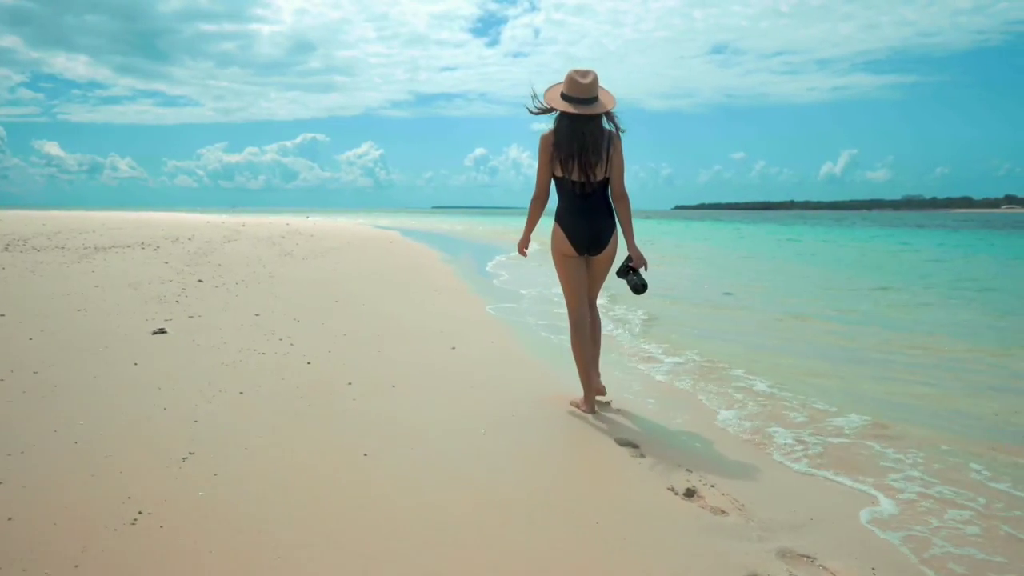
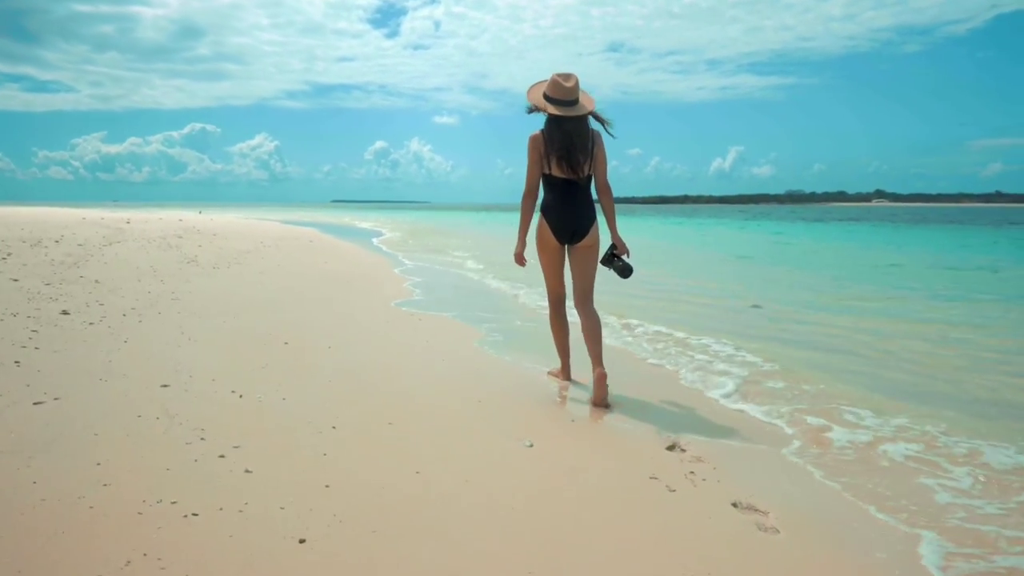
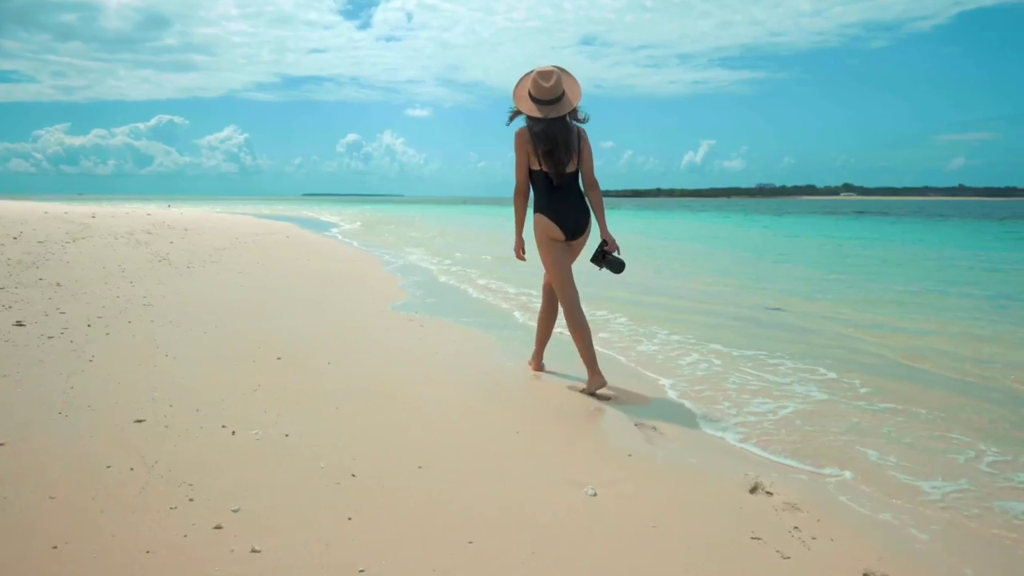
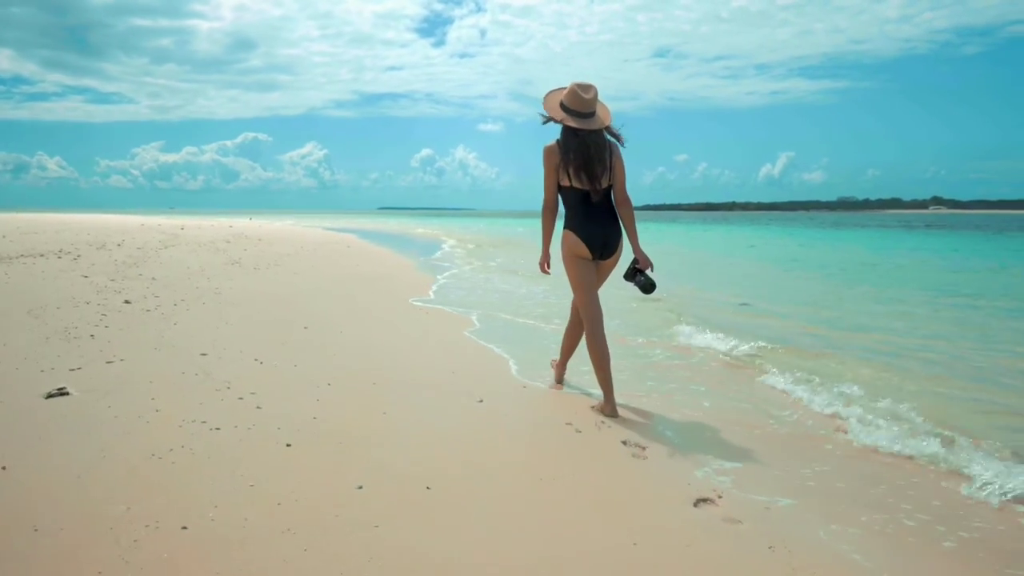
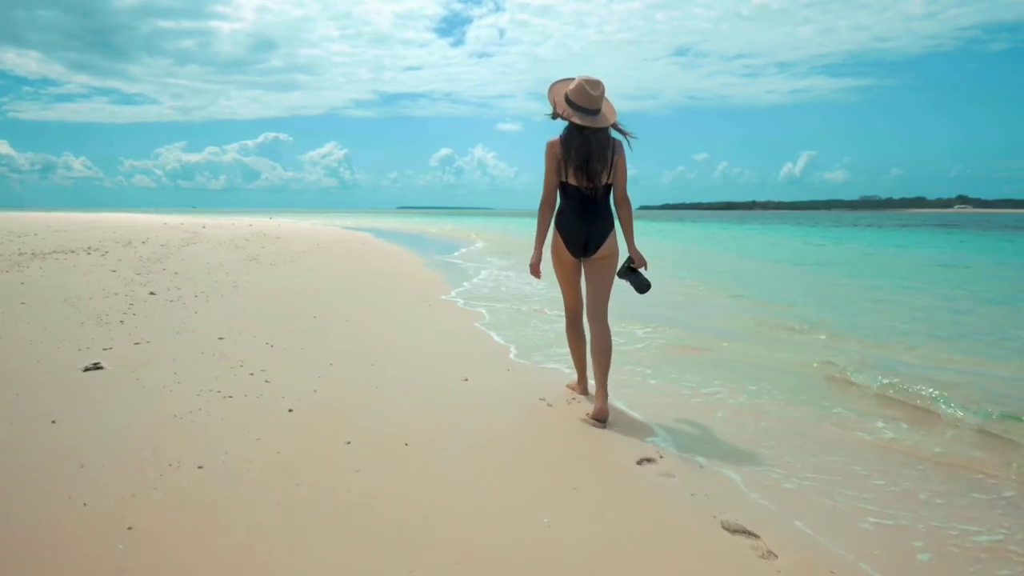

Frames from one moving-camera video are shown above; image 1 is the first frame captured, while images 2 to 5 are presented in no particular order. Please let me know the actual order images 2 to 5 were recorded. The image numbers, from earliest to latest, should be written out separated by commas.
5, 4, 2, 3
